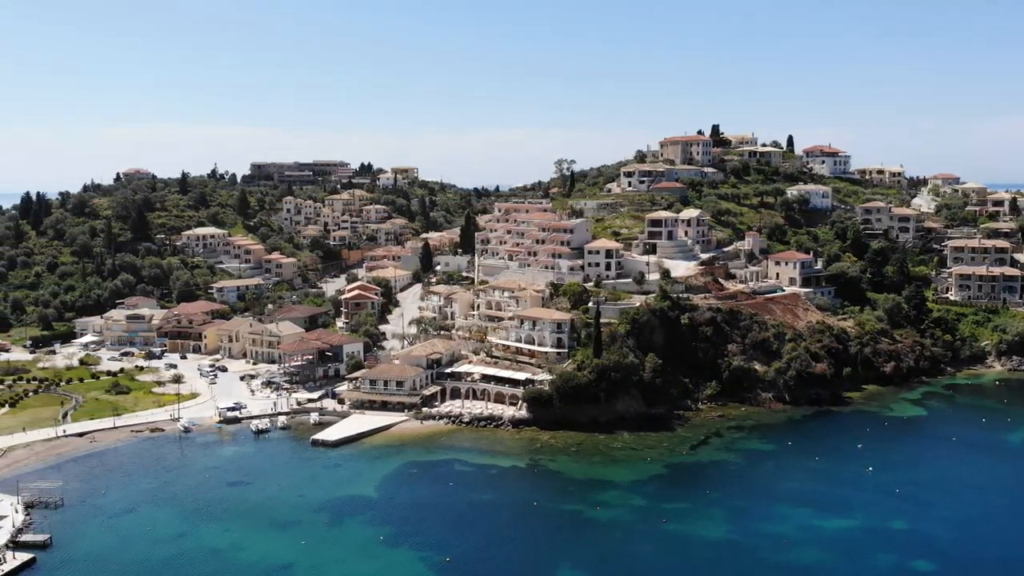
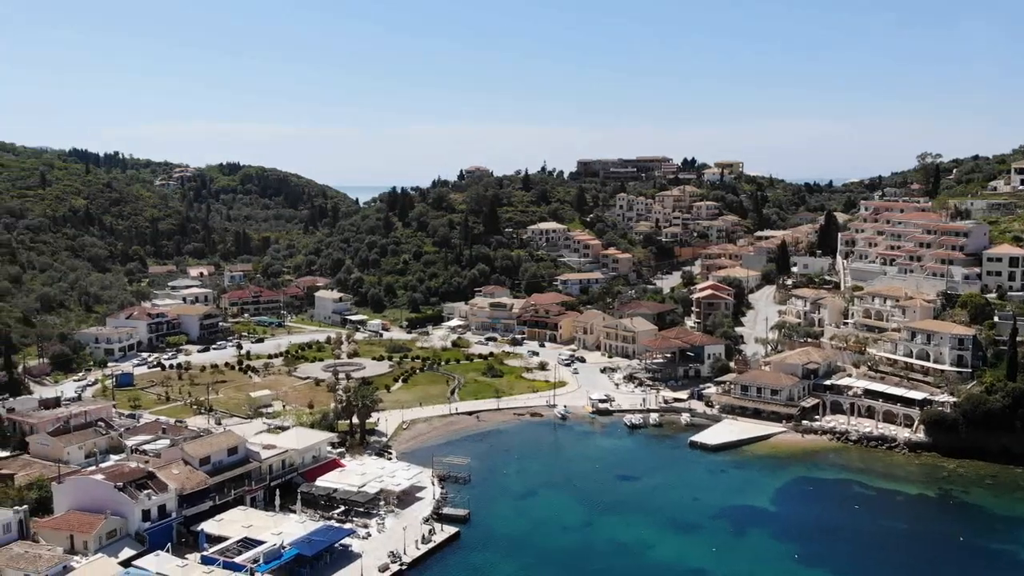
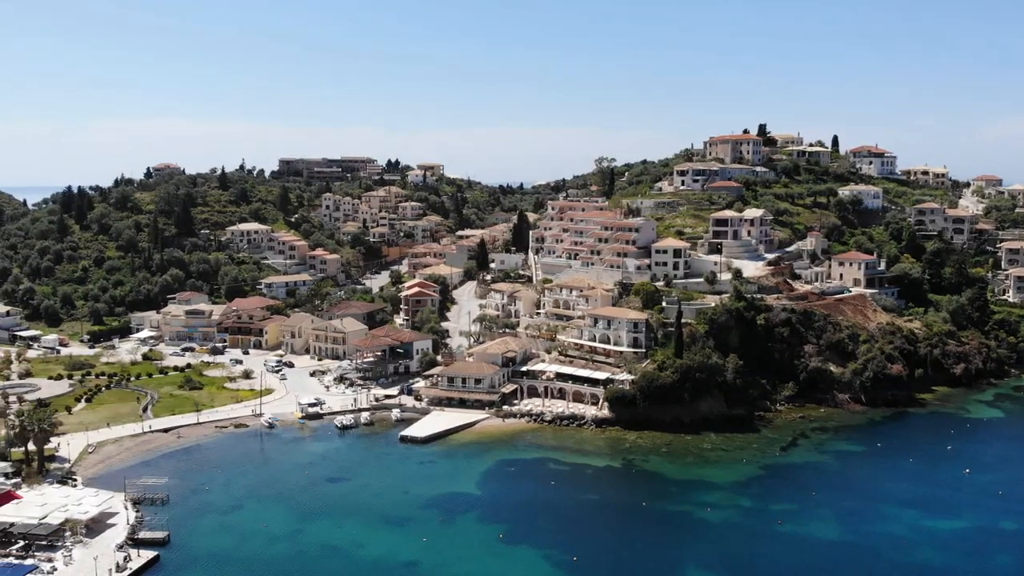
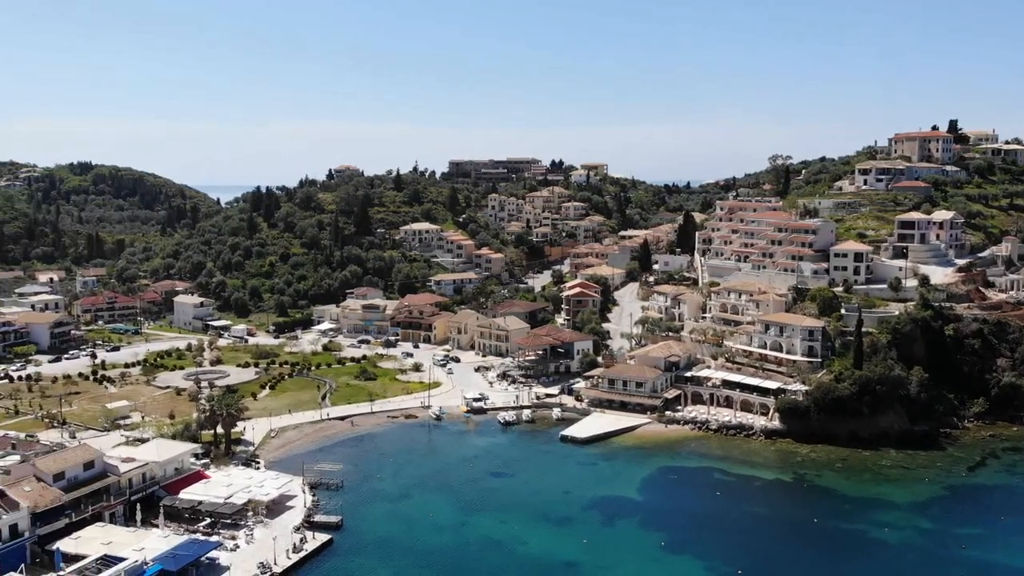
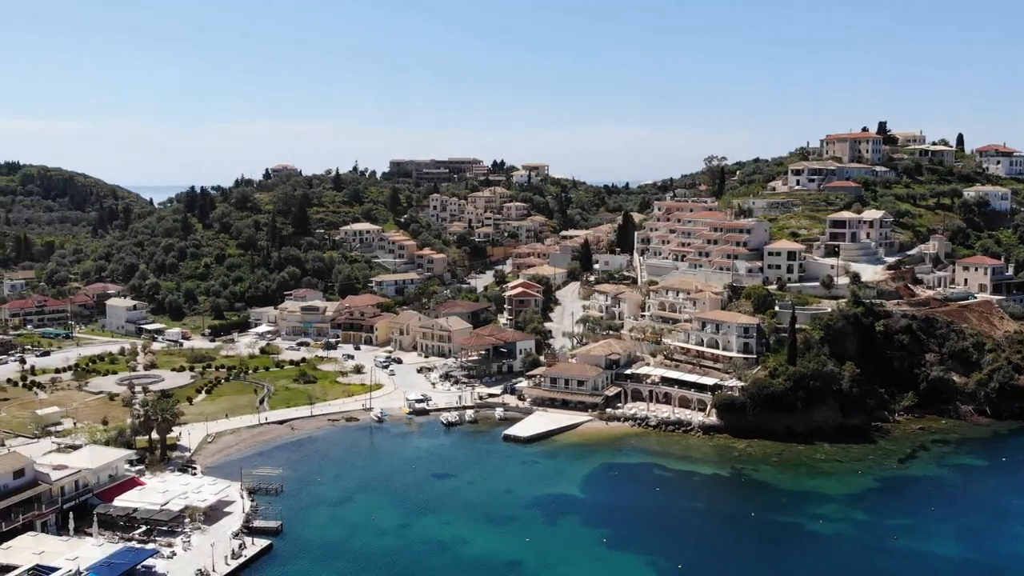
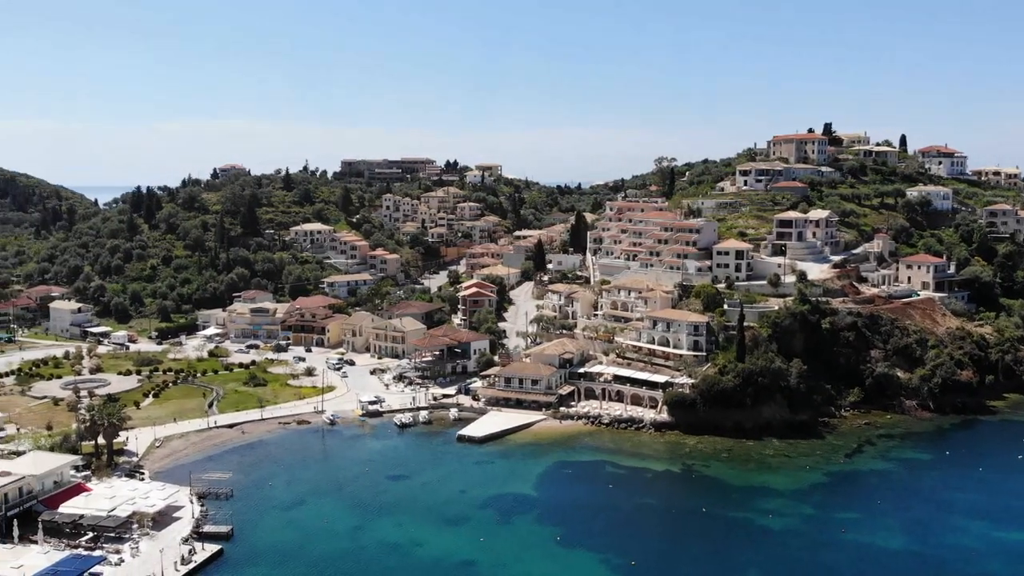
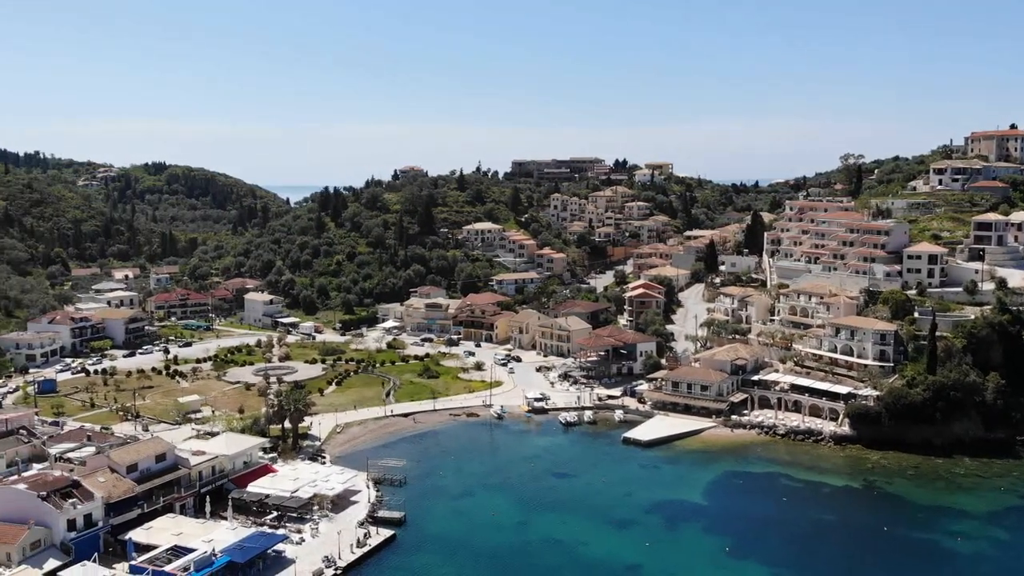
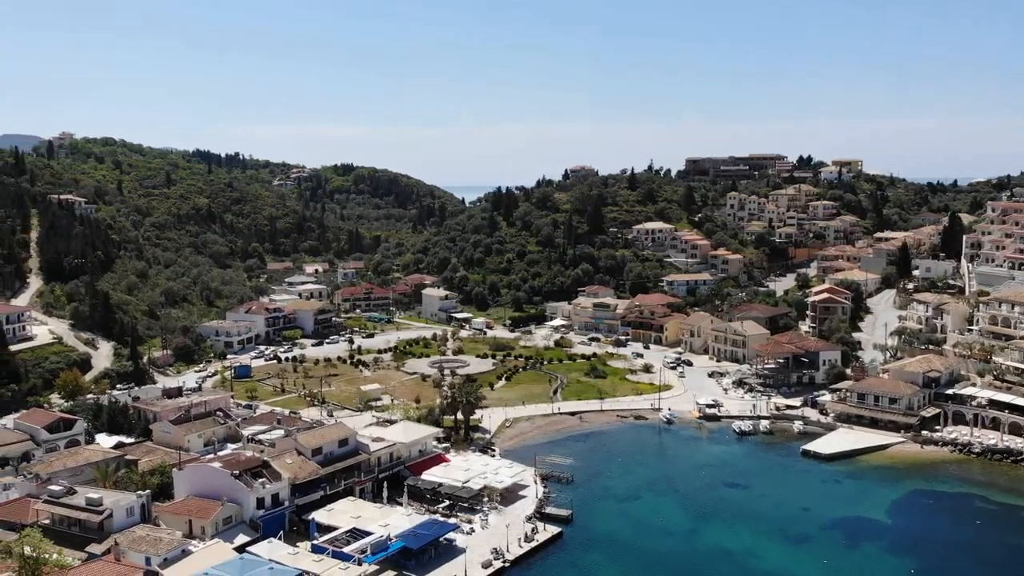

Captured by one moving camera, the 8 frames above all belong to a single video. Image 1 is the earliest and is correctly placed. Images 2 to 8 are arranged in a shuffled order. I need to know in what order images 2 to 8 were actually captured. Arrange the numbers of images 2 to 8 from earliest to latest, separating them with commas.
3, 6, 5, 4, 7, 2, 8
